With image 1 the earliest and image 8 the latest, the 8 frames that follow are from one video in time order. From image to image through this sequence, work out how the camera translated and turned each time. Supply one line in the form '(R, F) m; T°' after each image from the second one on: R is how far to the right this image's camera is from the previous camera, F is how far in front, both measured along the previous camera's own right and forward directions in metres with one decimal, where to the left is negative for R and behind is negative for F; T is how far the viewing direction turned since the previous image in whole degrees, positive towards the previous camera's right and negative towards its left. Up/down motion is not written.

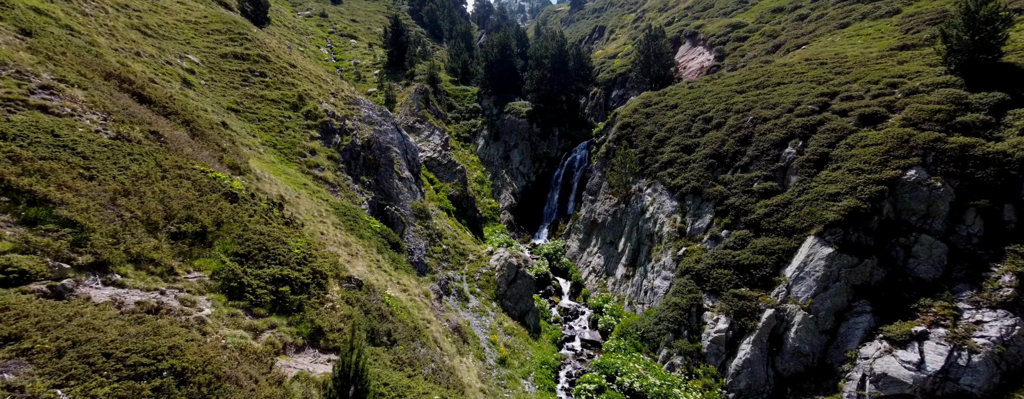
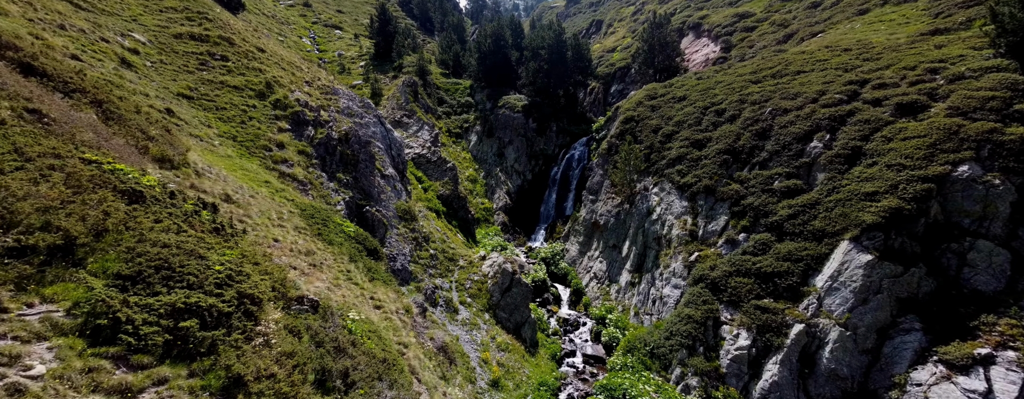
(0.0, +3.2) m; +1°
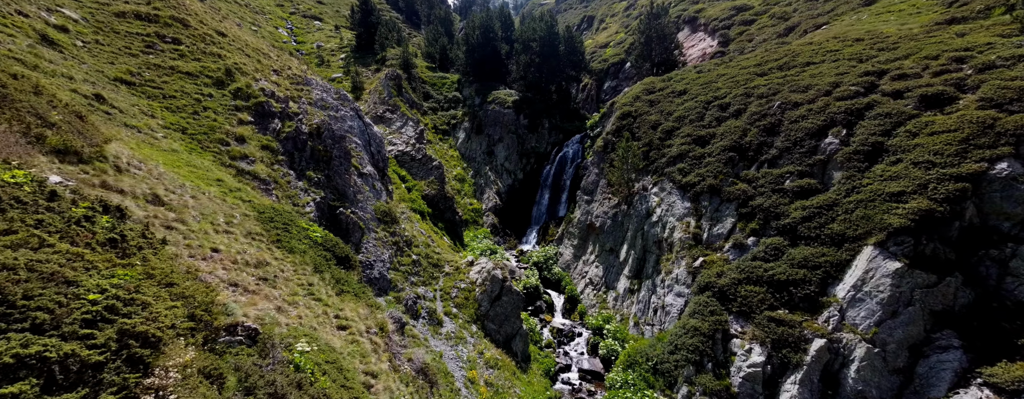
(0.0, +2.6) m; +1°
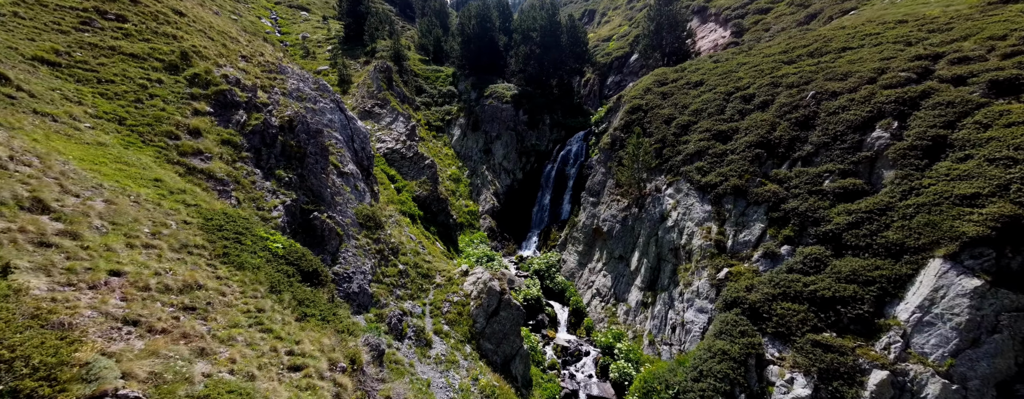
(0.0, +3.3) m; 0°
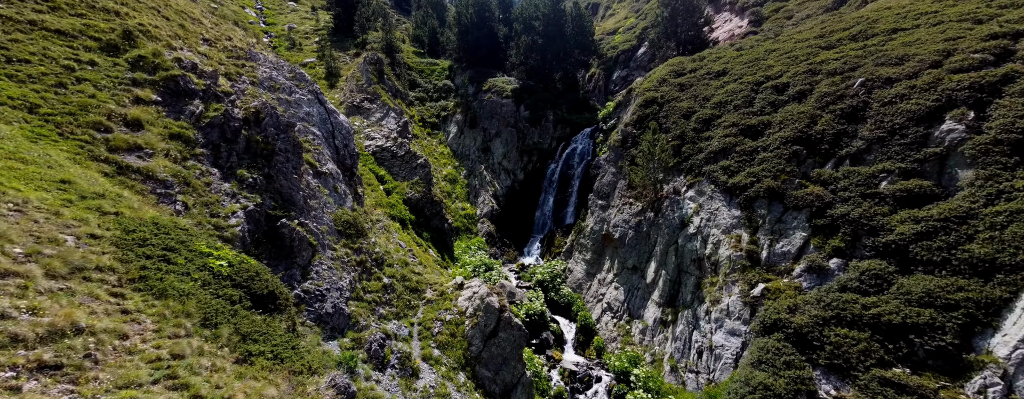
(0.0, +3.4) m; 0°
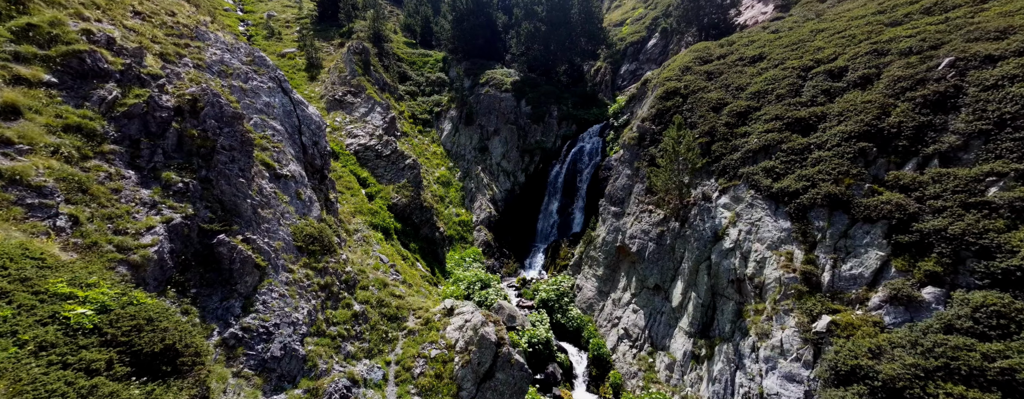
(0.0, +4.3) m; 0°
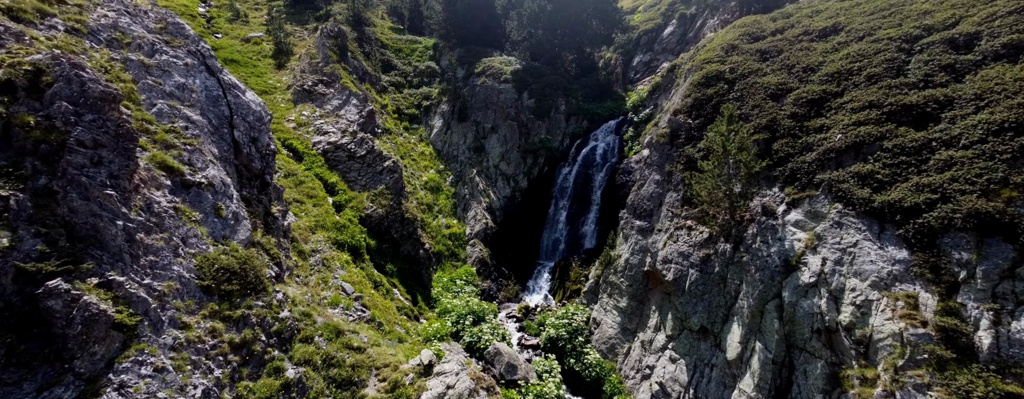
(0.0, +5.8) m; 0°
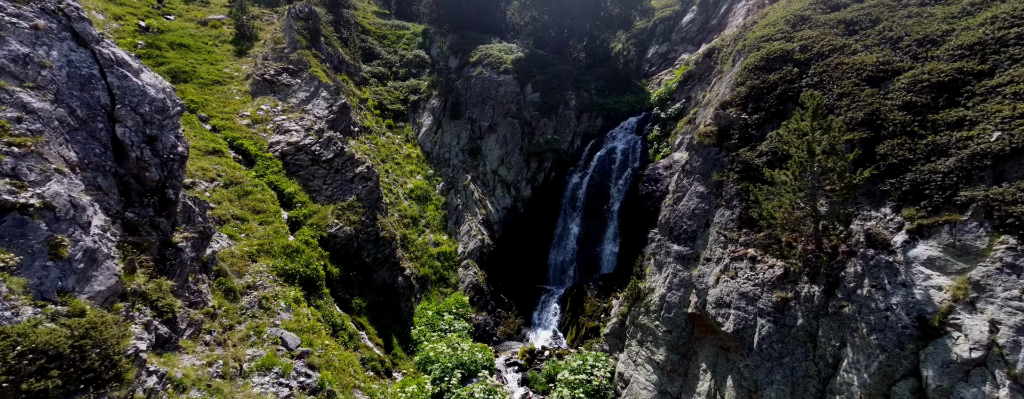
(0.0, +5.4) m; 0°
